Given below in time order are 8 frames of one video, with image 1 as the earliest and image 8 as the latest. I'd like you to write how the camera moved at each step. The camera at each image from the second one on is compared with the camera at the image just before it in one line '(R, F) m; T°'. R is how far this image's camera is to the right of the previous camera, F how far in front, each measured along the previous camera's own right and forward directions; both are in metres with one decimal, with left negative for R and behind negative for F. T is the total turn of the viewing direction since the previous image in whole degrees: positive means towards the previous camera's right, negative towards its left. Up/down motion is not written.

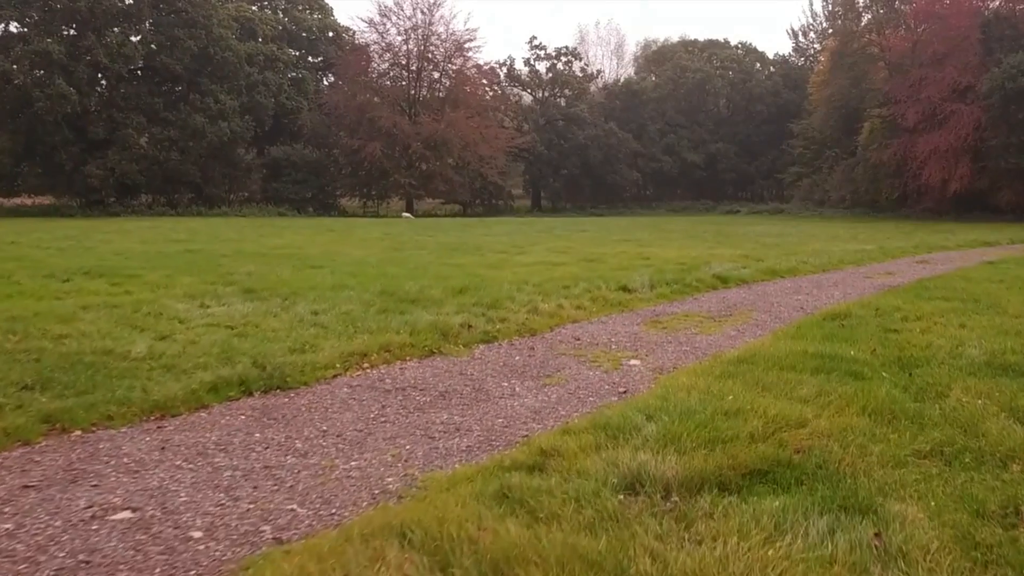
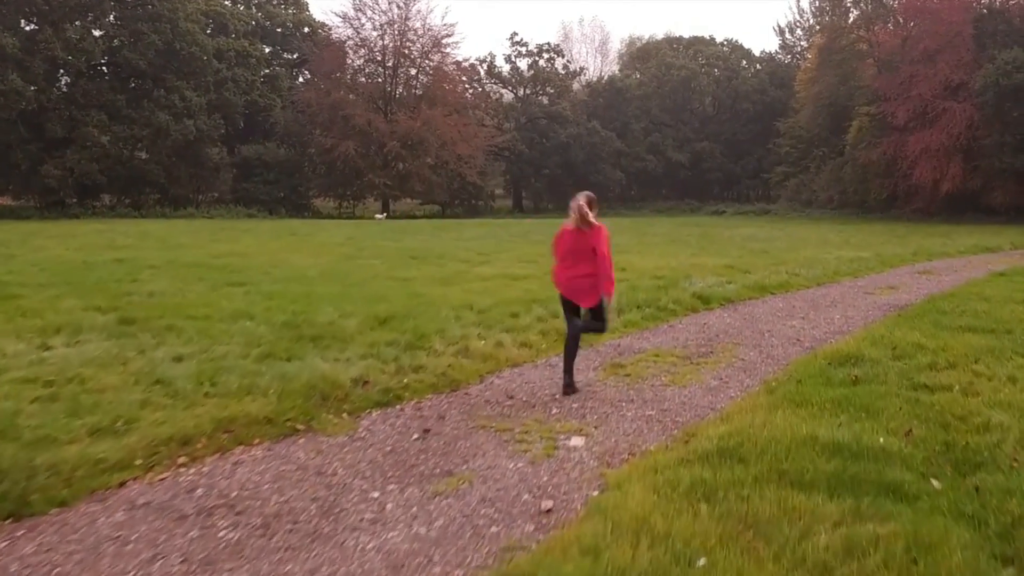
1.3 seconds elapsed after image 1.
(+0.4, +1.6) m; +1°
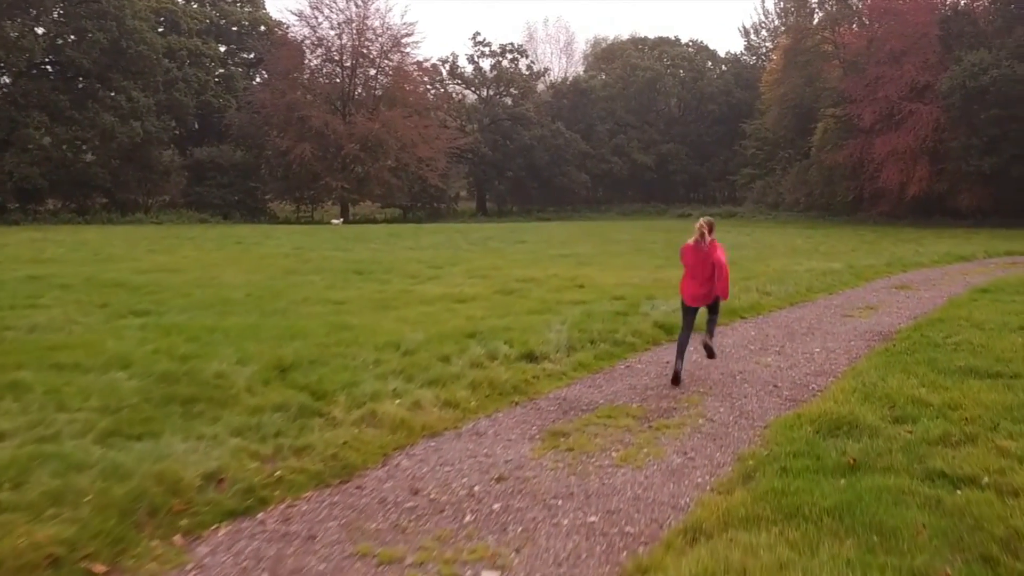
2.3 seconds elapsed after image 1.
(+0.3, +1.1) m; +2°
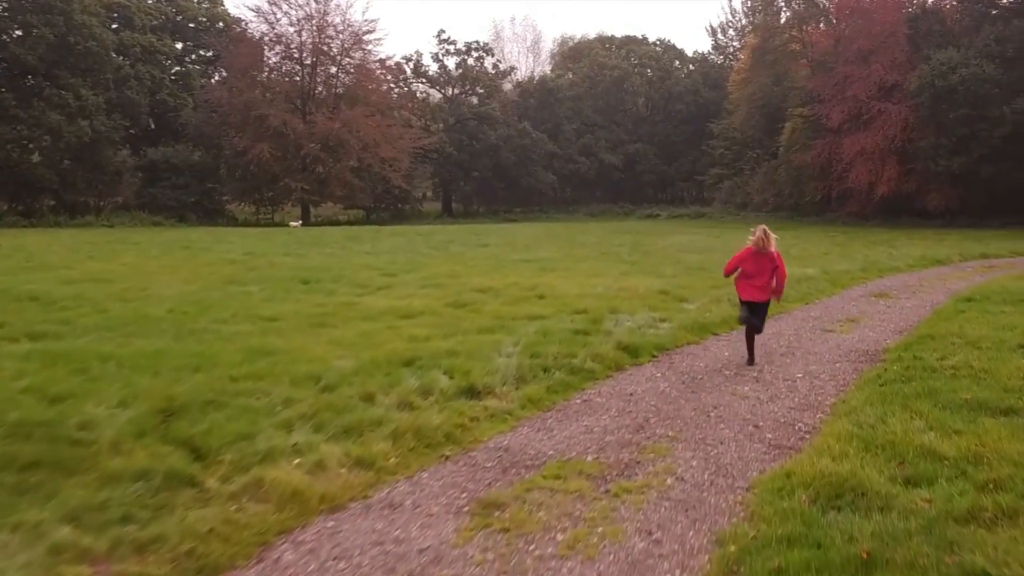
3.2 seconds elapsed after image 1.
(+0.2, +1.0) m; +2°
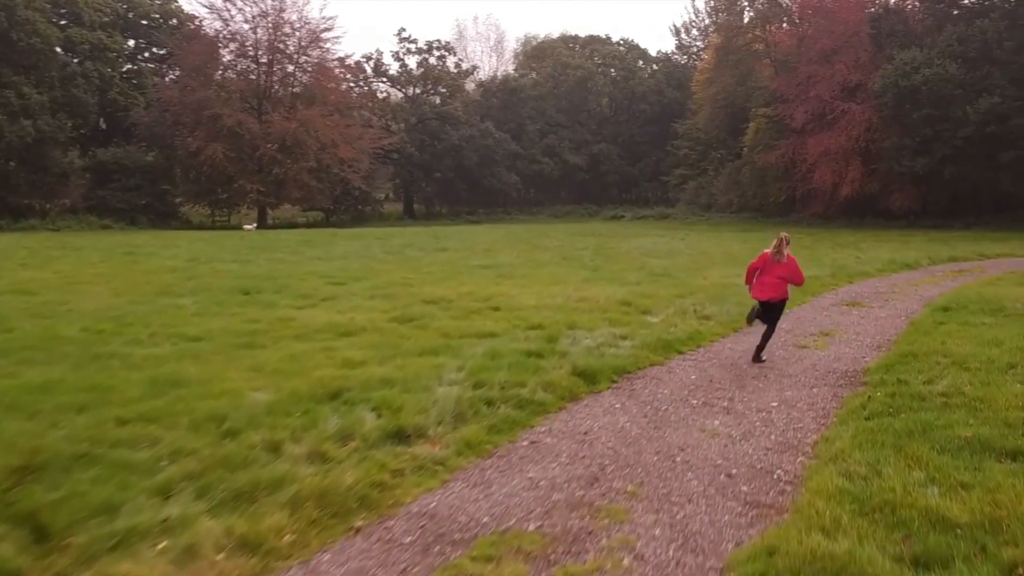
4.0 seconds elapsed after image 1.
(+0.2, +0.8) m; +2°
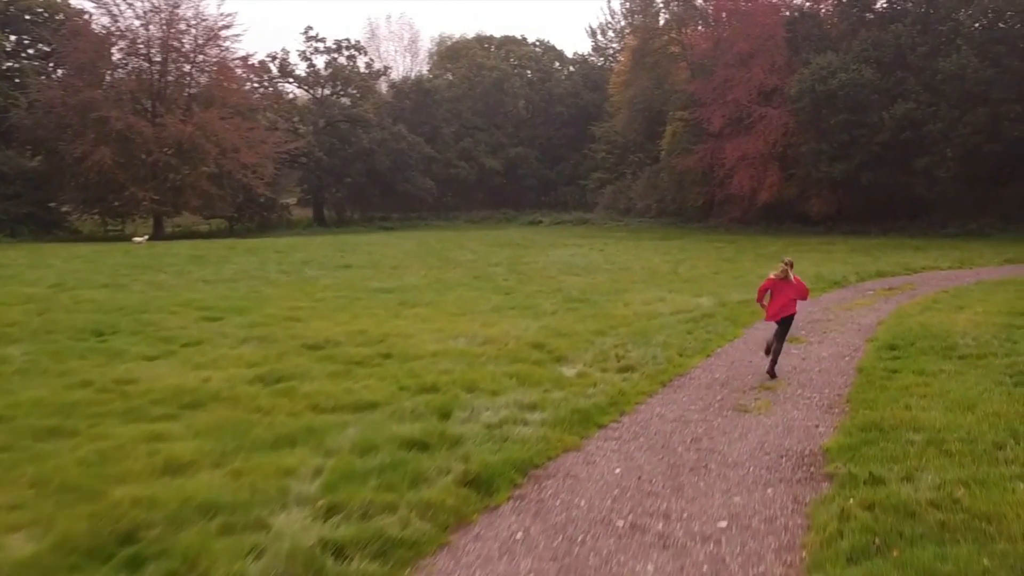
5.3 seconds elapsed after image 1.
(+0.3, +1.6) m; +5°
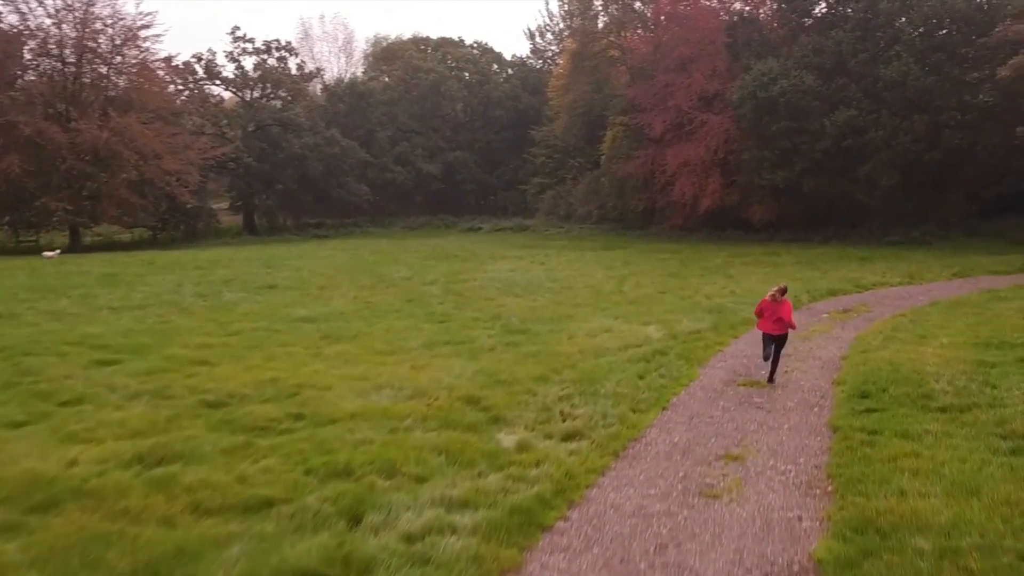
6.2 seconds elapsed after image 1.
(+0.1, +1.2) m; +4°
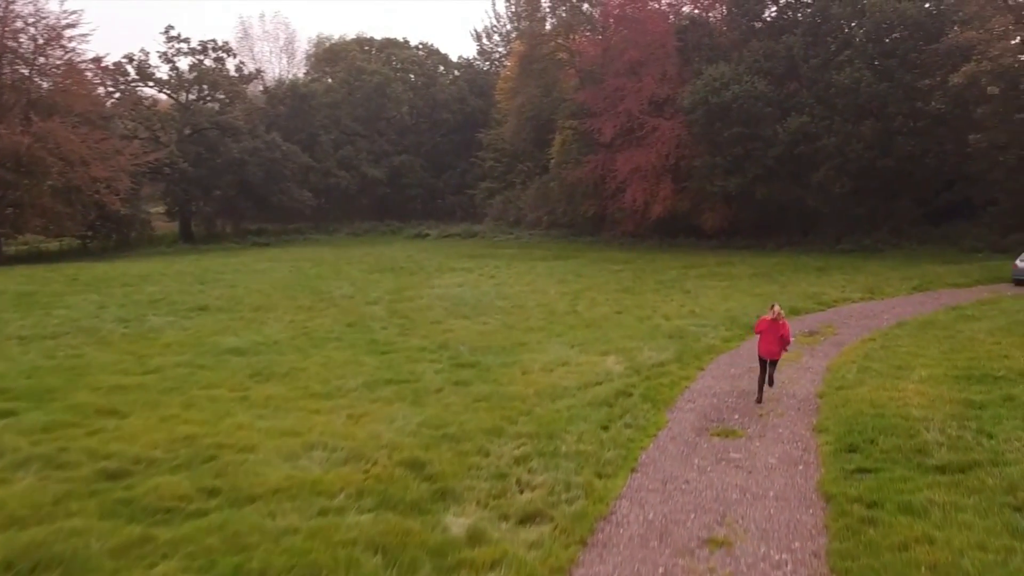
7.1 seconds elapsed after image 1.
(0.0, +1.1) m; +3°
